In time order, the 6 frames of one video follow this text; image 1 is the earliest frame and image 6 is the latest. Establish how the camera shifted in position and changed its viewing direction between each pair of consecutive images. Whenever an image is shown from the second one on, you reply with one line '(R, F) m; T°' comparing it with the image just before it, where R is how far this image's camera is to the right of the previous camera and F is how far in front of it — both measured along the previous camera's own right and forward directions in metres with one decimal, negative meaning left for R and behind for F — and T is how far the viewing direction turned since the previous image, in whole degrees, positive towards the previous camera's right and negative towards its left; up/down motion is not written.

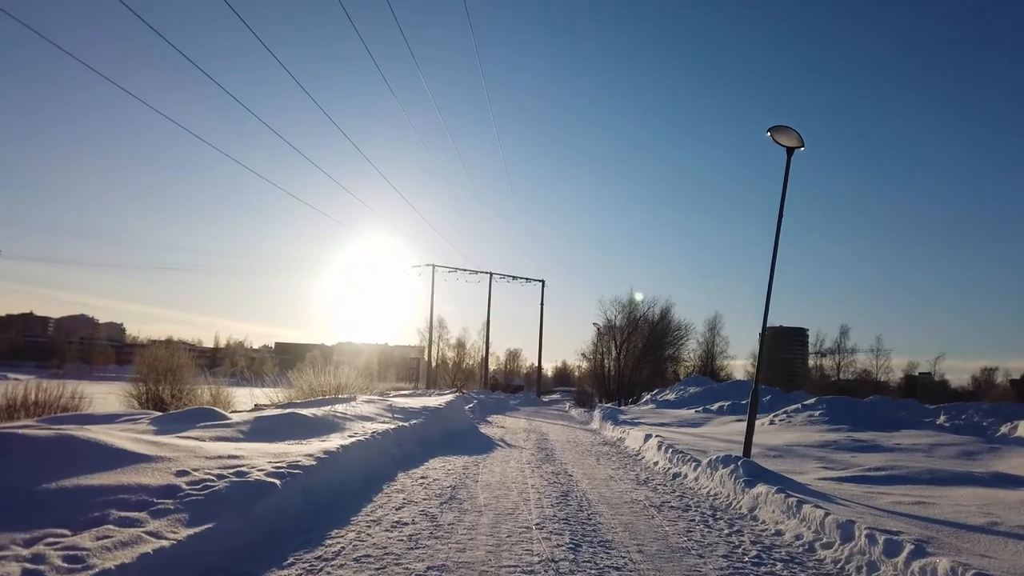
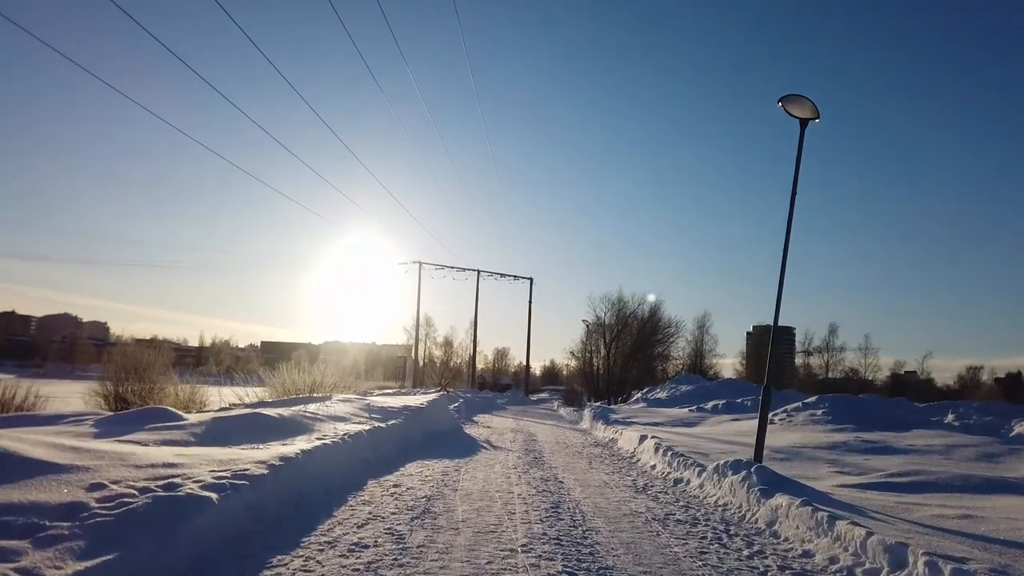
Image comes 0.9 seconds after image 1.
(+0.1, +1.2) m; +1°
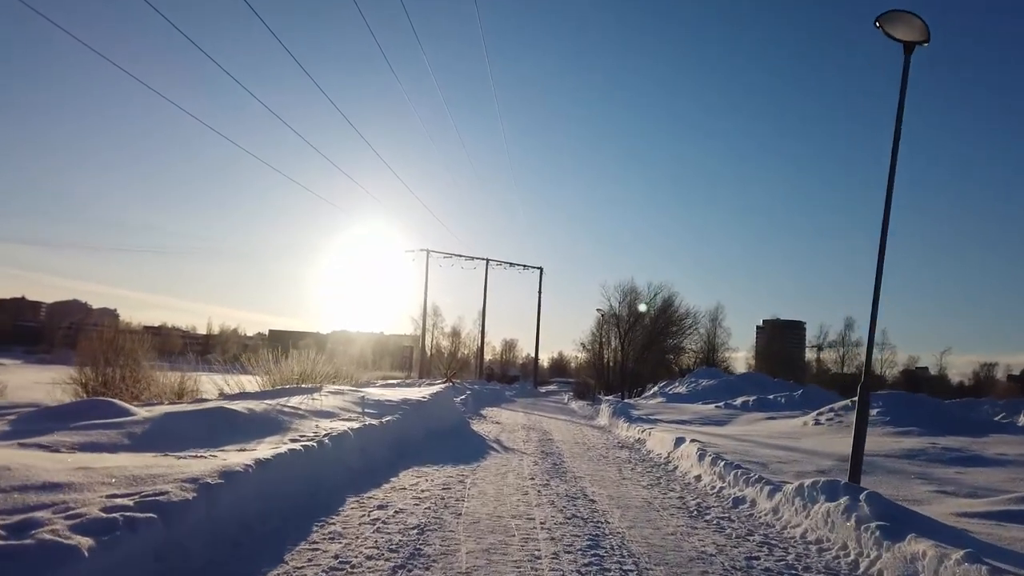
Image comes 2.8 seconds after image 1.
(-0.2, +2.3) m; -1°
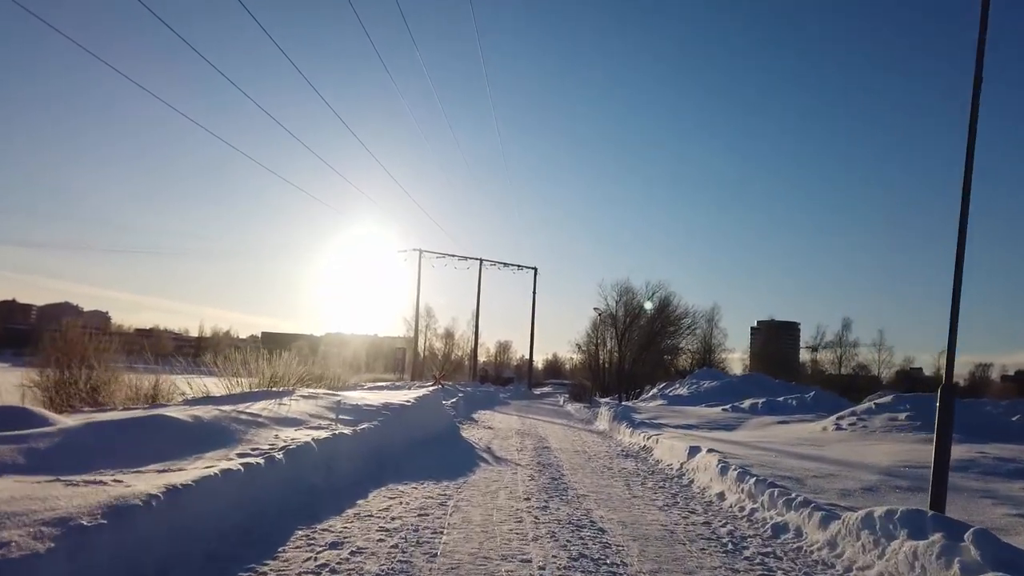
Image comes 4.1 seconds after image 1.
(0.0, +1.6) m; 0°
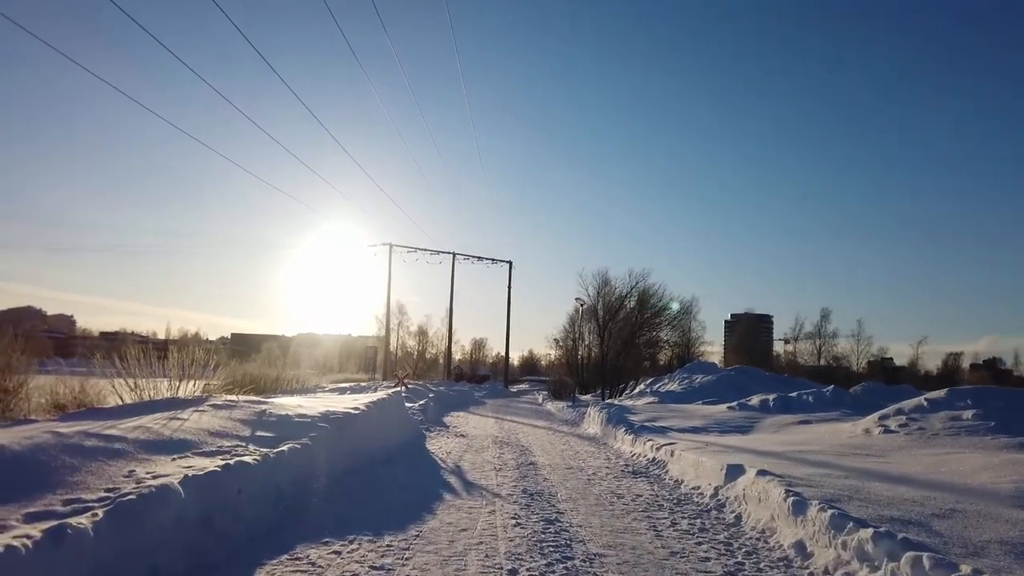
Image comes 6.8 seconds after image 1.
(0.0, +3.3) m; +2°
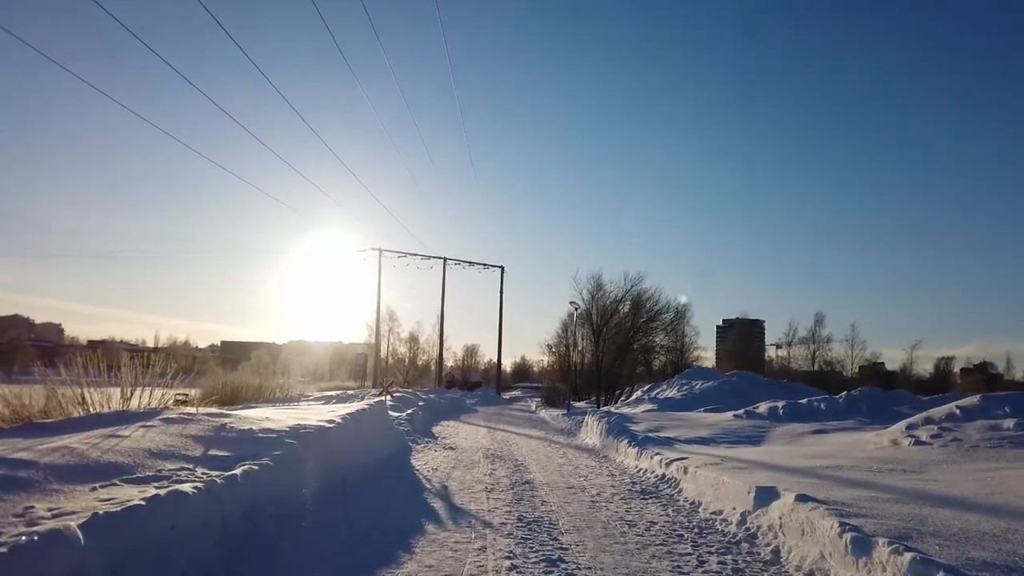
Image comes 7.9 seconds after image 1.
(0.0, +1.3) m; +1°
